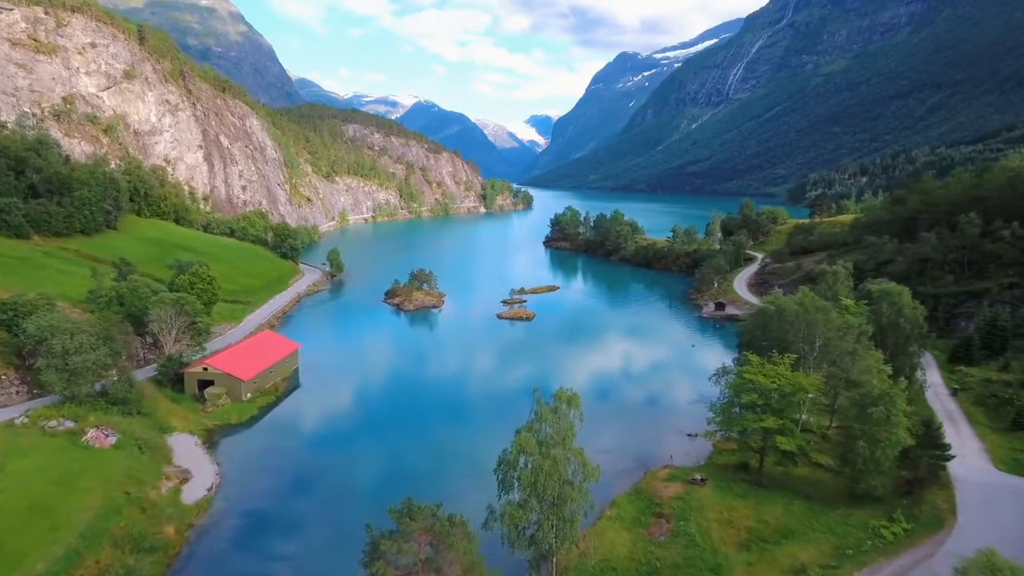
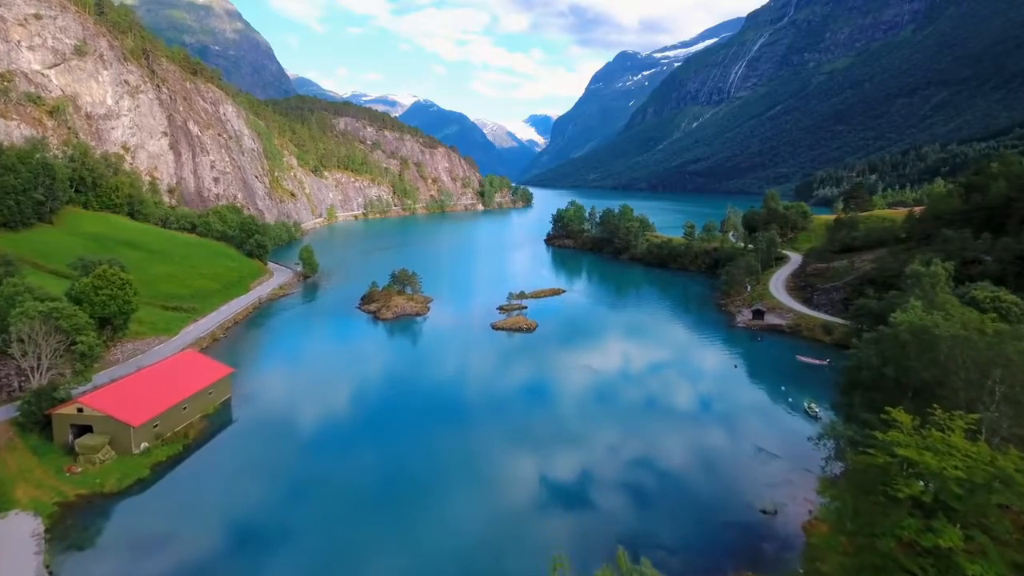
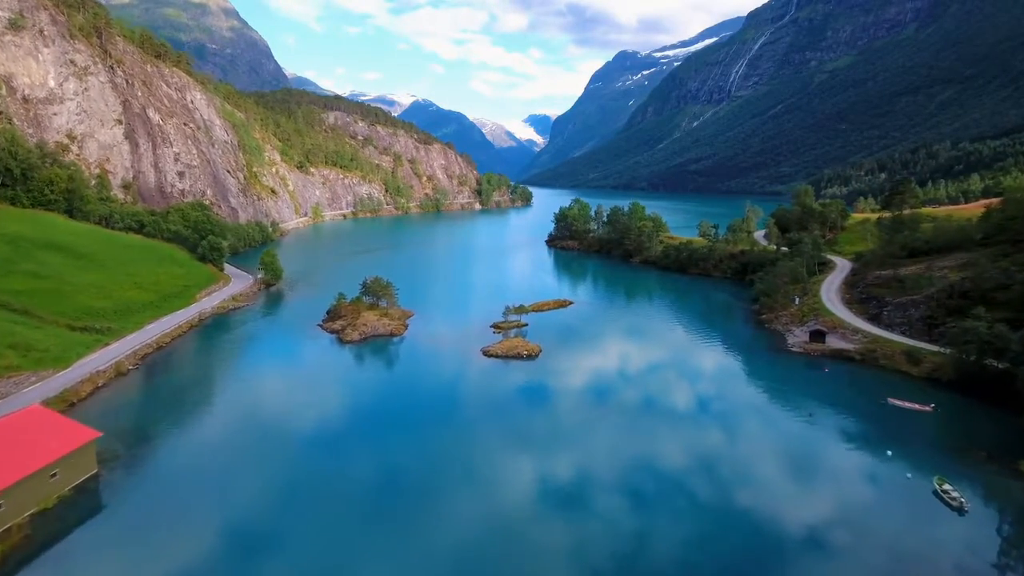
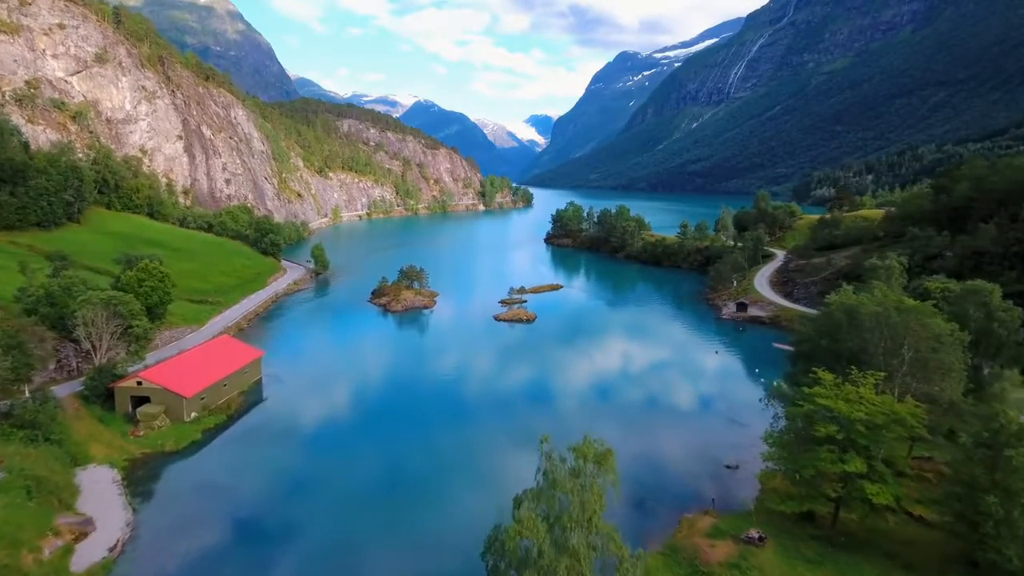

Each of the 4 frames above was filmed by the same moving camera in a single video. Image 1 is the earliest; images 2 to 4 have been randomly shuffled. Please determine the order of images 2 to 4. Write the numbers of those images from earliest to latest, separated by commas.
4, 2, 3
